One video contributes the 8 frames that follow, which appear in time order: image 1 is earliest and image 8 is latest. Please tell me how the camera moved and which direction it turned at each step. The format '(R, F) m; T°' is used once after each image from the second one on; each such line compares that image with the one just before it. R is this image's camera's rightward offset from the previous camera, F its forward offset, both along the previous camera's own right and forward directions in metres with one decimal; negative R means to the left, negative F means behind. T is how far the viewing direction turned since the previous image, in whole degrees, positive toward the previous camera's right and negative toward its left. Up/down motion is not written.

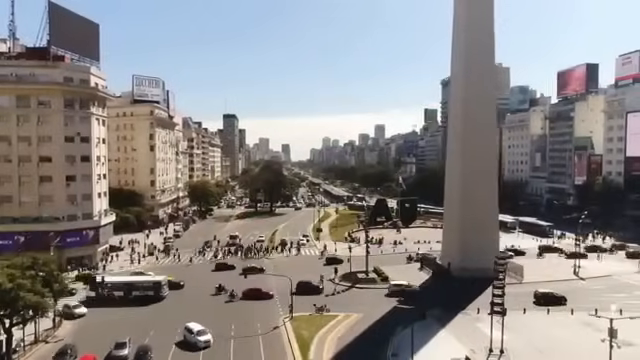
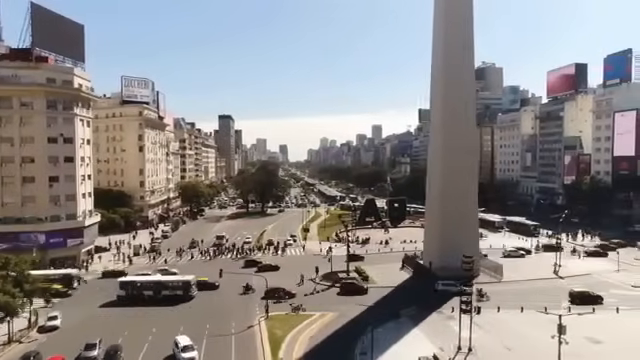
(+1.5, -0.2) m; 0°
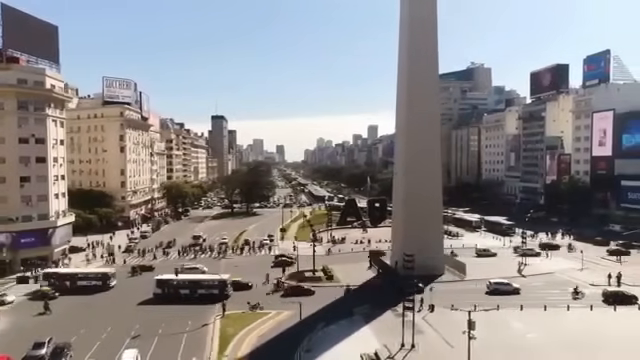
(+2.7, -0.5) m; 0°
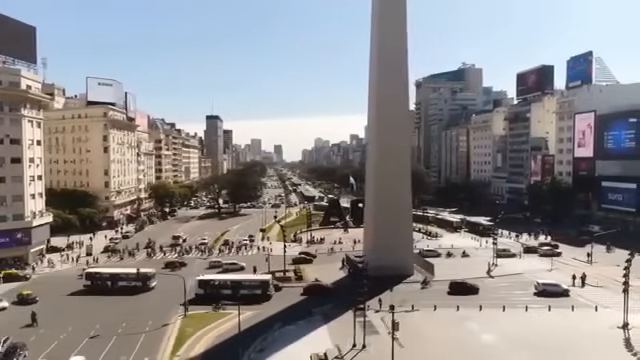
(+2.4, -0.3) m; 0°
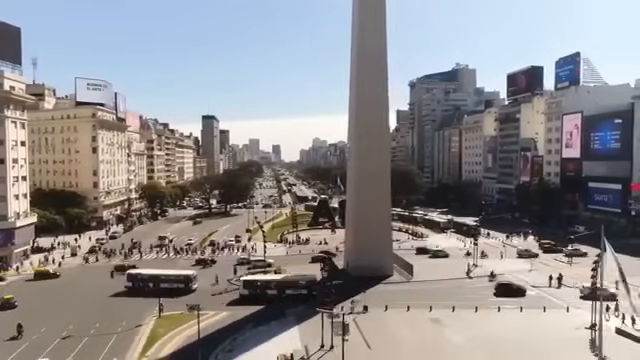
(+1.6, -0.2) m; 0°
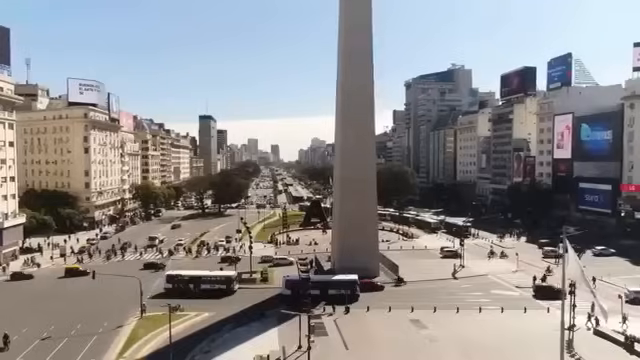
(+1.1, -0.1) m; 0°
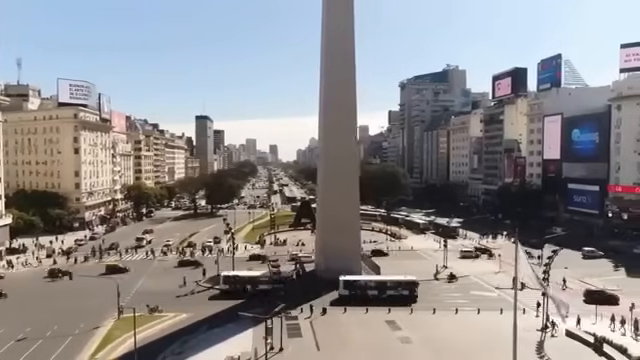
(+1.4, -0.1) m; 0°
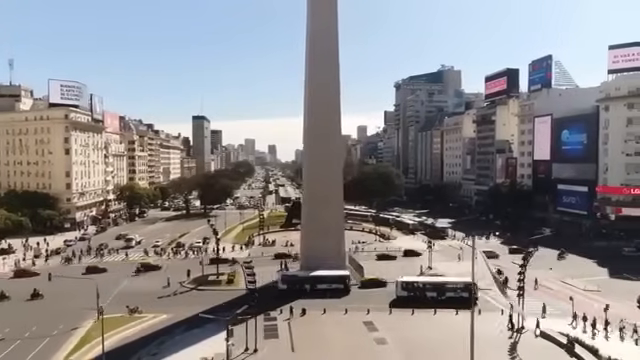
(+1.3, -0.1) m; 0°
